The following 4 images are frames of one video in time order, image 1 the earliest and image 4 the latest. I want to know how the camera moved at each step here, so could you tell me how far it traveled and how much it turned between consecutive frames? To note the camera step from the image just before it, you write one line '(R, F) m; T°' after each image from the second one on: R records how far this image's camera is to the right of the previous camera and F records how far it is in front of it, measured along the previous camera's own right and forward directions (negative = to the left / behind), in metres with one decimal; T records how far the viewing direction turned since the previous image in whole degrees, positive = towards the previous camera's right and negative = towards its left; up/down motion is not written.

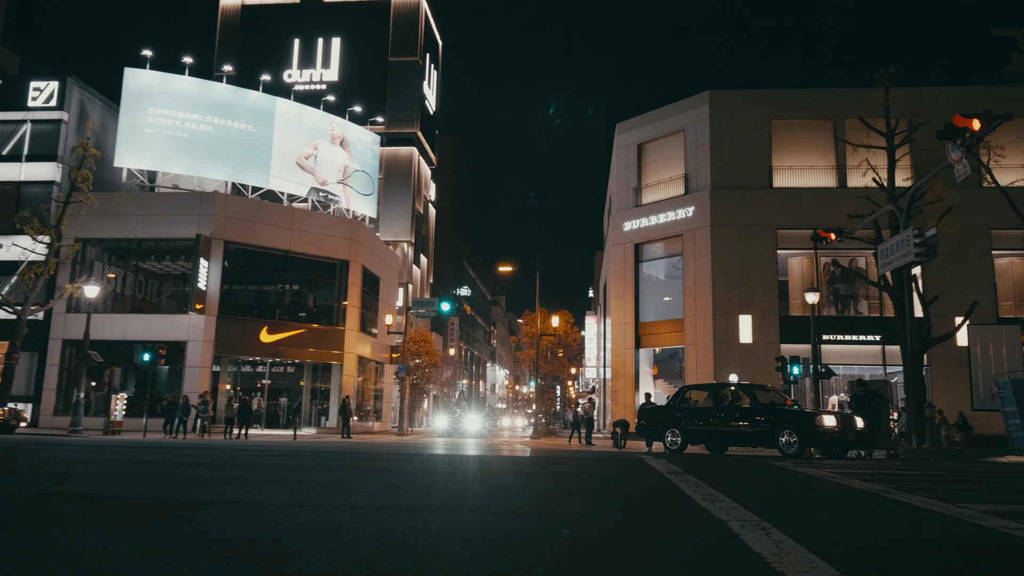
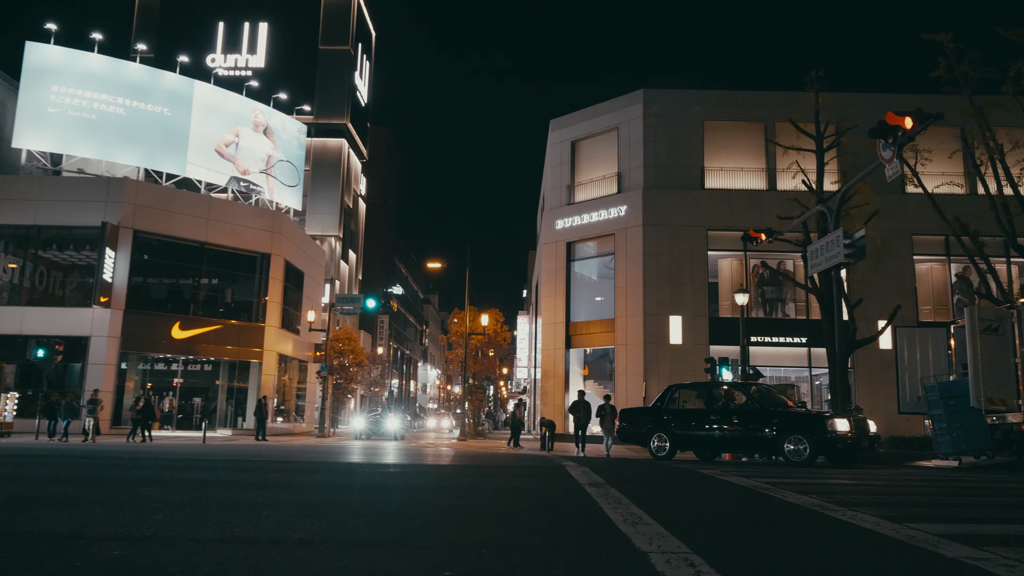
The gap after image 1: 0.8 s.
(+0.3, +0.9) m; +5°
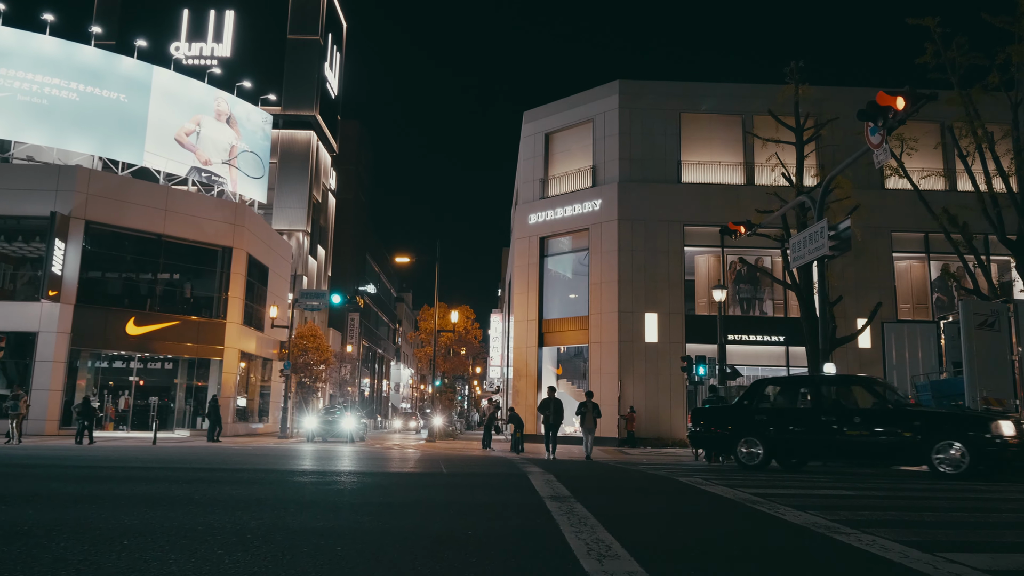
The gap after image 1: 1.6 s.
(+0.2, +1.1) m; +2°
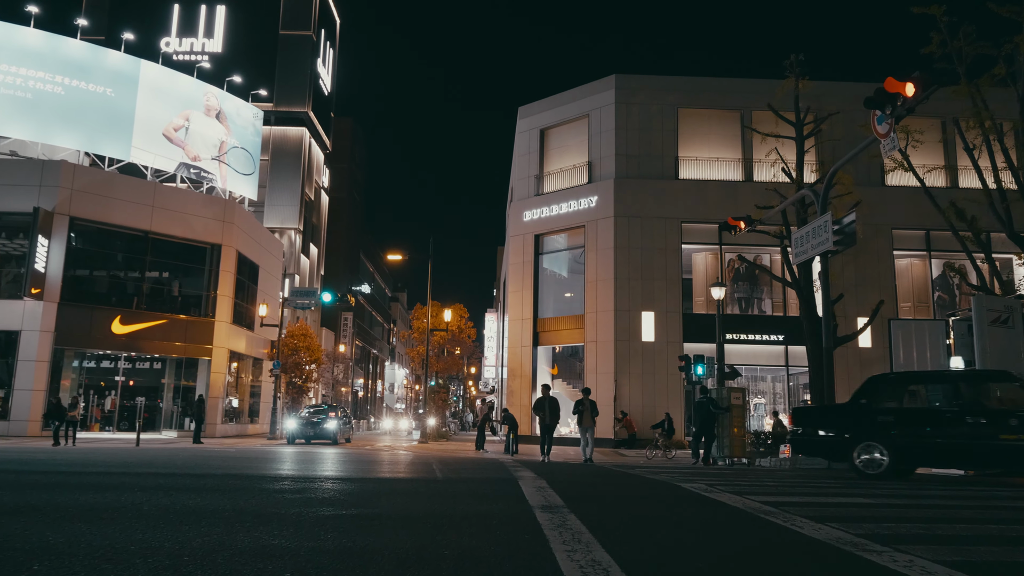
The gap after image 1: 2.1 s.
(+0.1, +0.6) m; 0°
